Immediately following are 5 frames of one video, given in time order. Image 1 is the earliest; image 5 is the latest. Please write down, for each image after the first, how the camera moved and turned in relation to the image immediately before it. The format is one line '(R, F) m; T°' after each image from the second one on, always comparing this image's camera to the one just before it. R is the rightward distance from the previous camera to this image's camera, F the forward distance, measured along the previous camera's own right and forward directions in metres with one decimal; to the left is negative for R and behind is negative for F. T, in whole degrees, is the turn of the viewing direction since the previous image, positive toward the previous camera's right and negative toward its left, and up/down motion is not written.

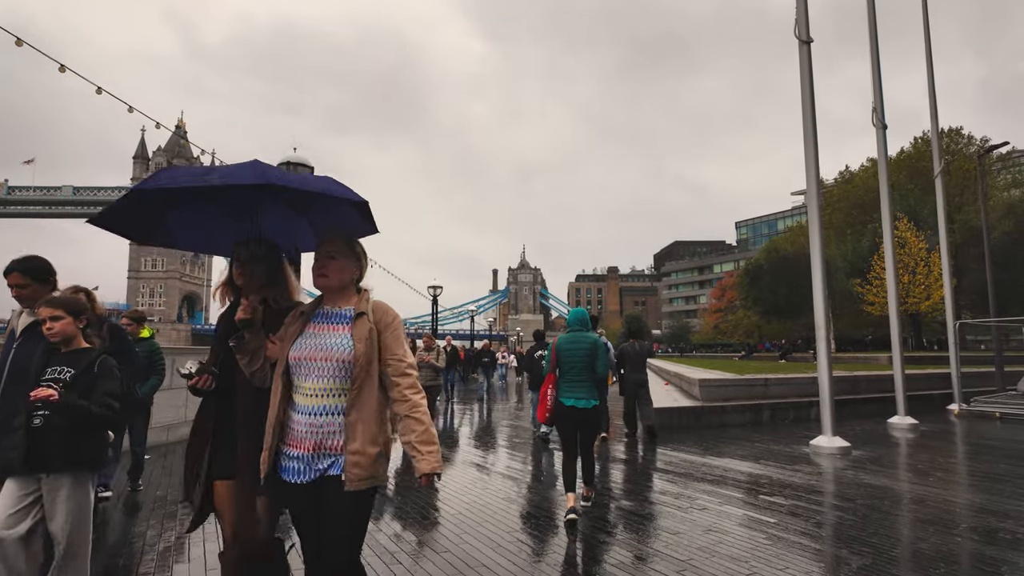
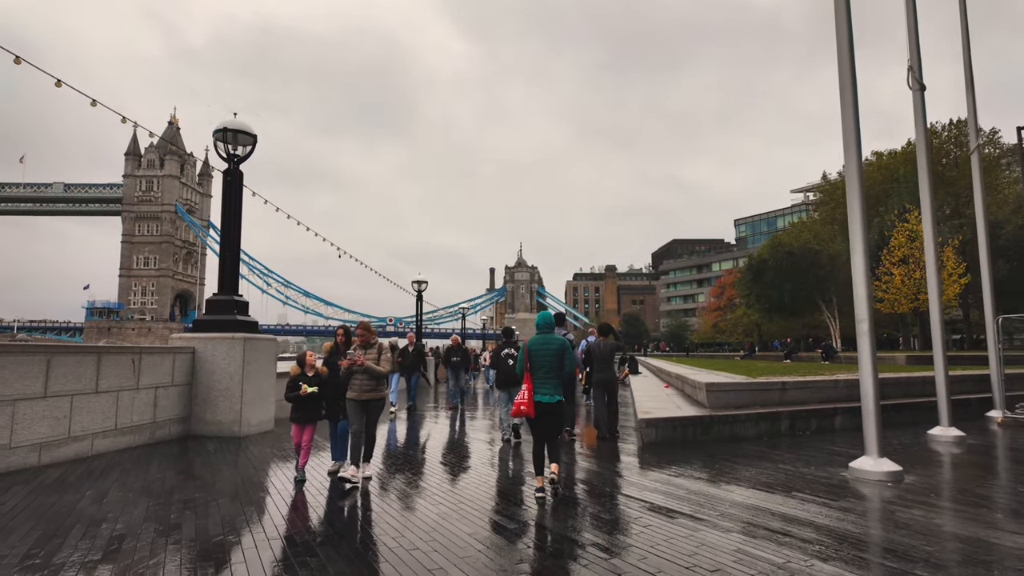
(+0.4, +1.7) m; 0°
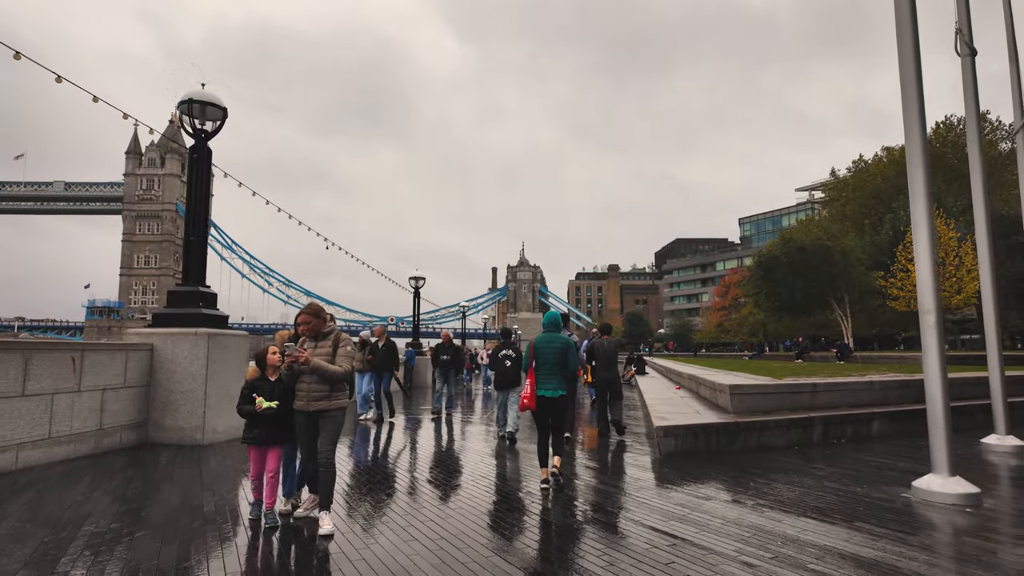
(+0.1, +1.1) m; 0°
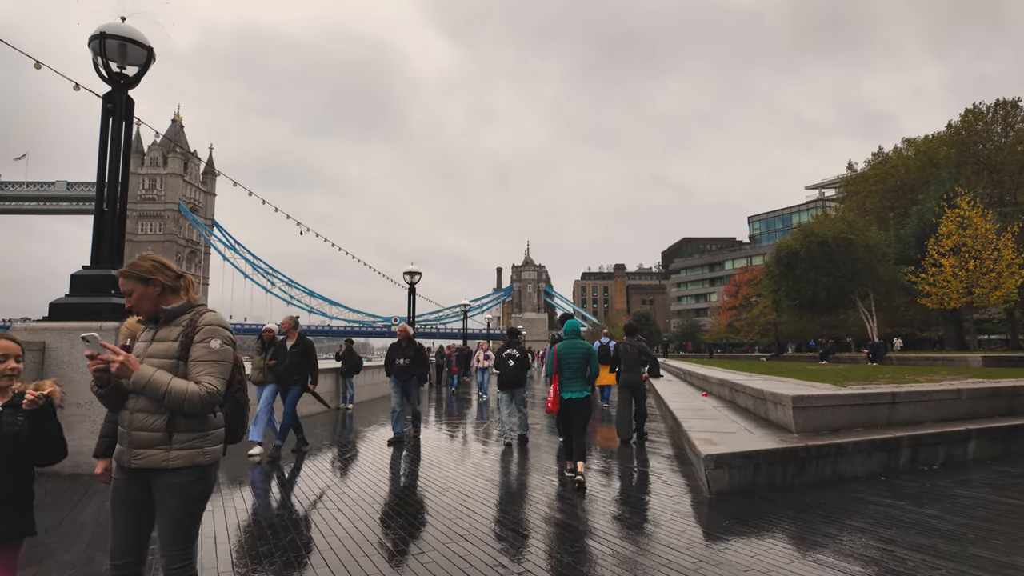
(+0.1, +1.9) m; 0°
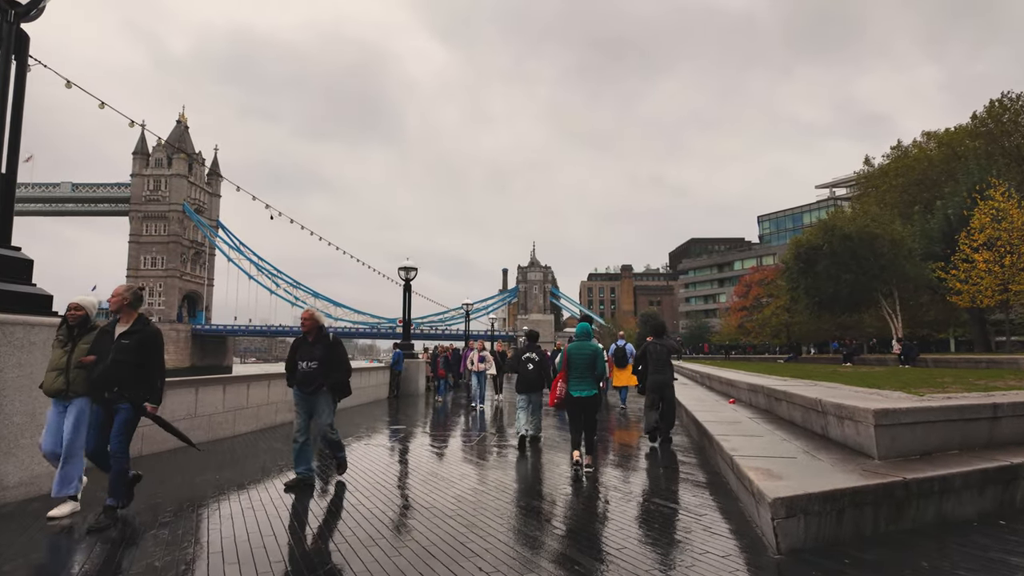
(+0.1, +1.6) m; -1°
